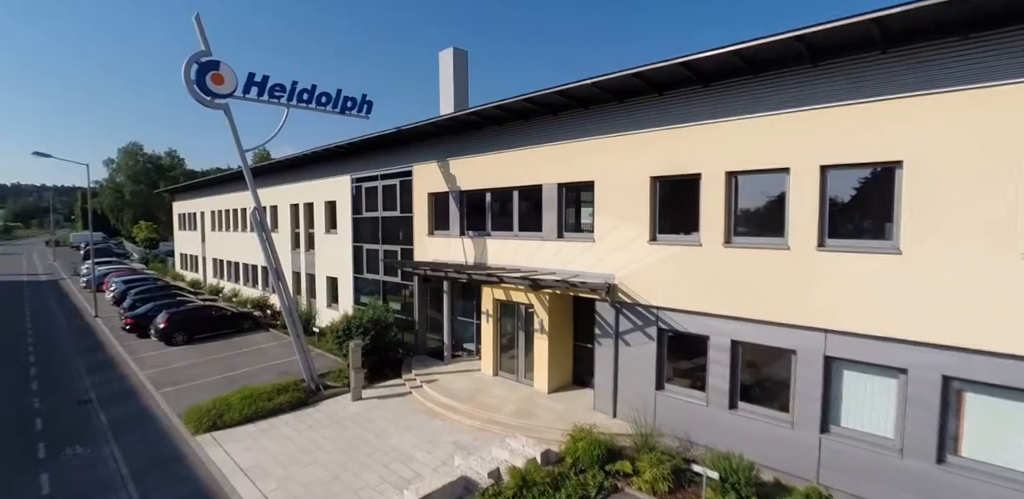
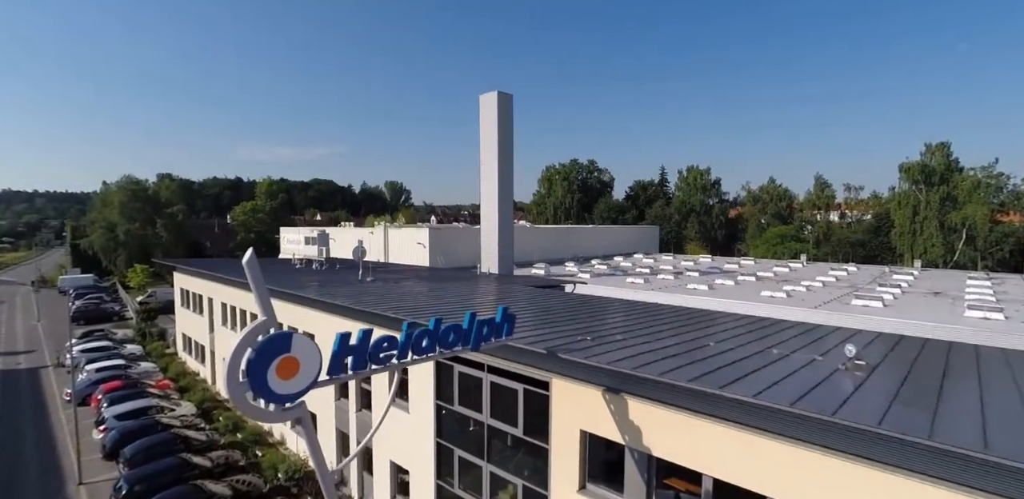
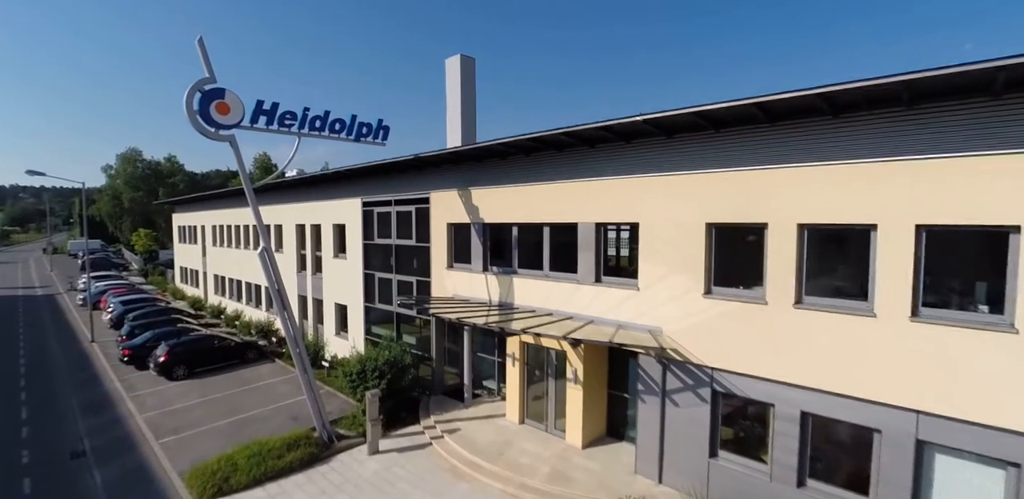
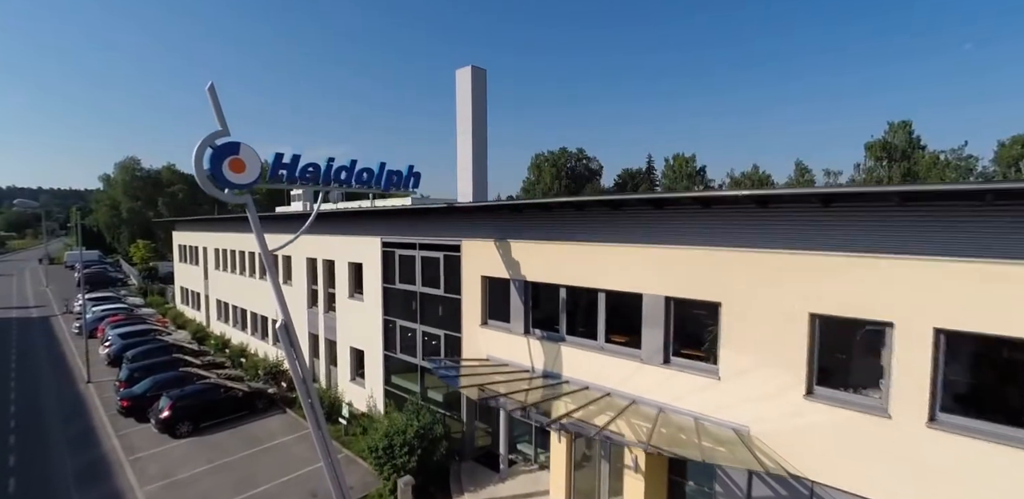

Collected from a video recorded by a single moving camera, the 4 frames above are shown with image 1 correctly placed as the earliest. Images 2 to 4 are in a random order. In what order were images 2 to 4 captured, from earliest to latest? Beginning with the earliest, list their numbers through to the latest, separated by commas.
3, 4, 2
